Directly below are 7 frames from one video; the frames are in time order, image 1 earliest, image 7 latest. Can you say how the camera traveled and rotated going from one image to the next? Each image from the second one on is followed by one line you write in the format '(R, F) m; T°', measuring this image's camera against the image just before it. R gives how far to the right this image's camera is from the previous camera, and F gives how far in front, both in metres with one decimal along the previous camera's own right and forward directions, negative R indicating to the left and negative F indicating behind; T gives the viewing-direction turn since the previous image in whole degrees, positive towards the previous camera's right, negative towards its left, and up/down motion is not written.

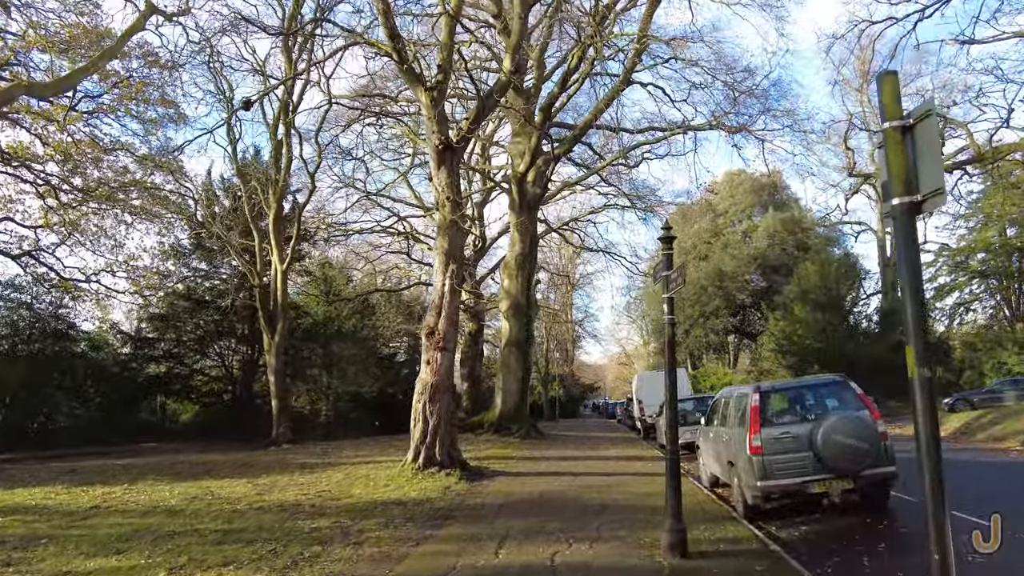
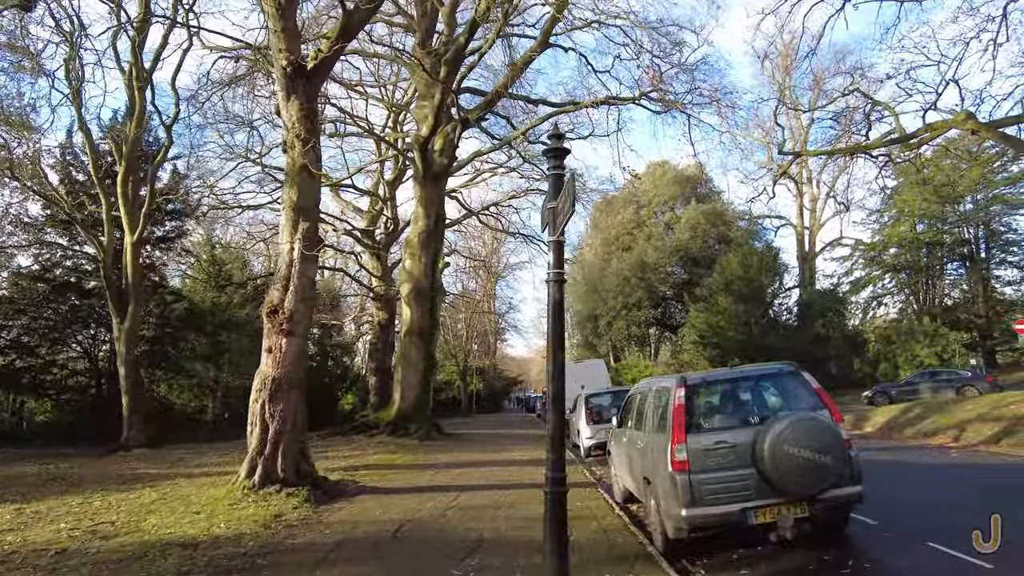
(+0.7, +2.1) m; +6°
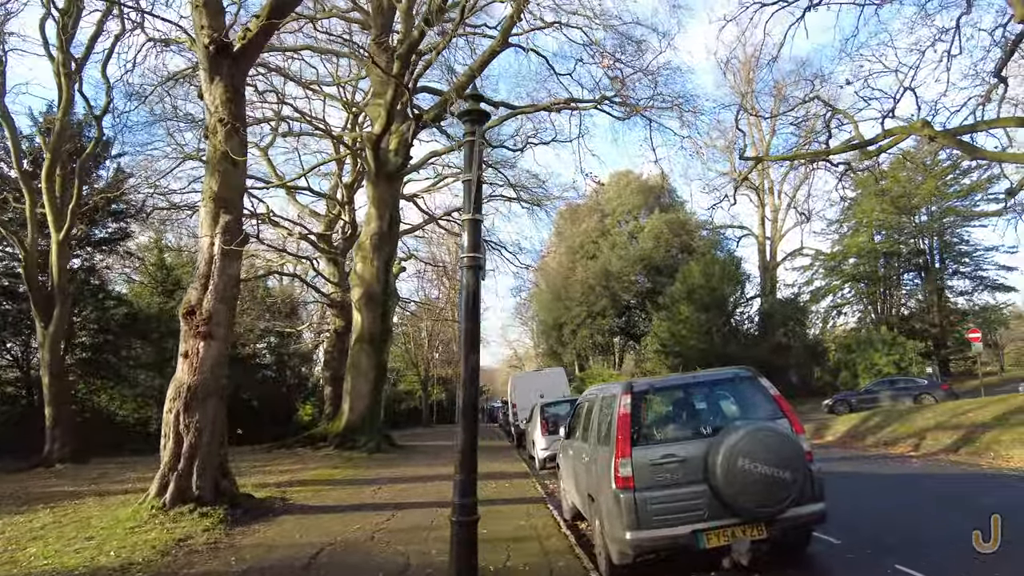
(+0.3, +0.6) m; +3°
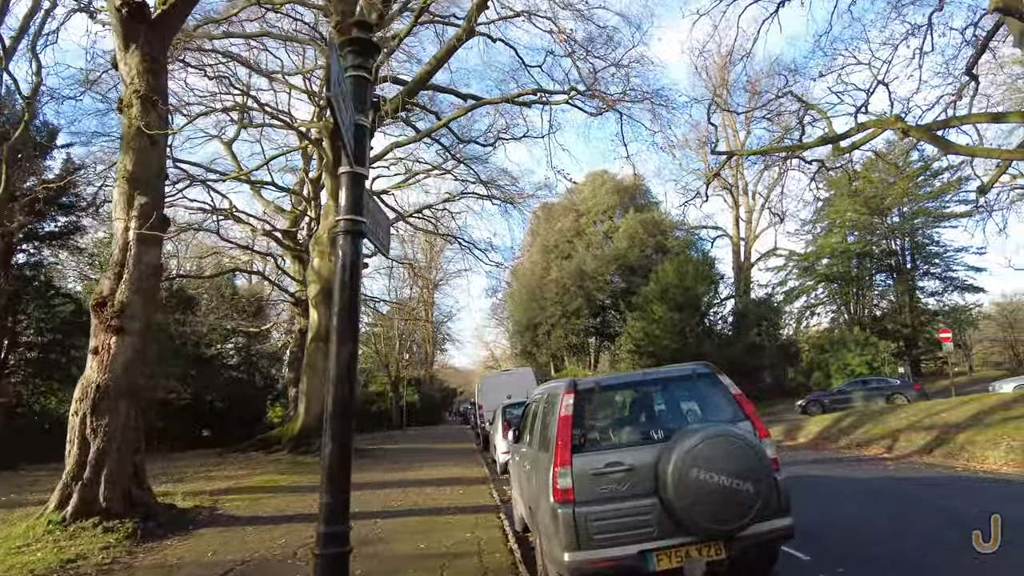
(+0.3, +0.6) m; +2°
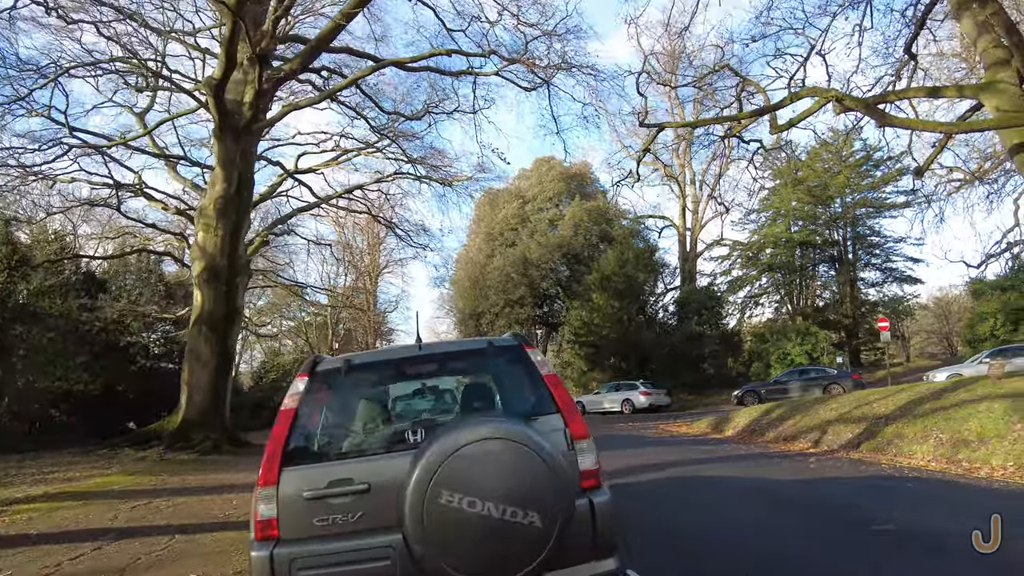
(+1.0, +1.4) m; +3°
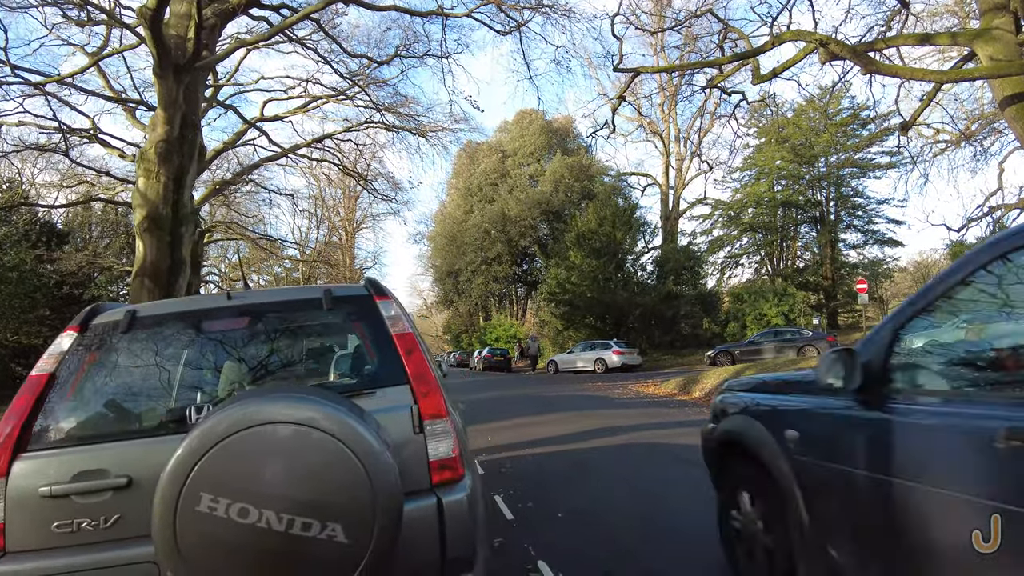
(+0.5, +0.7) m; +1°
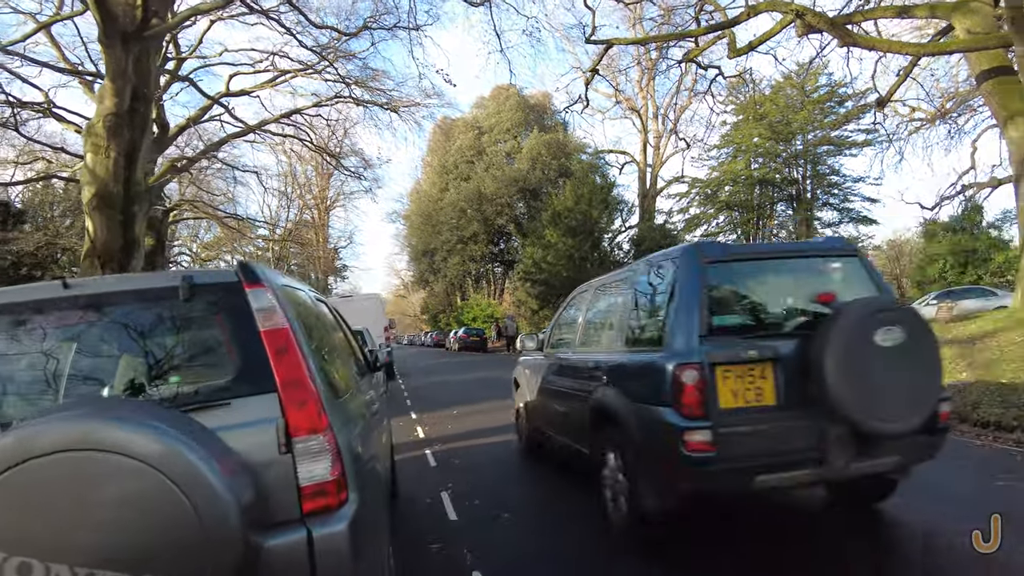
(+0.2, +0.4) m; +2°
